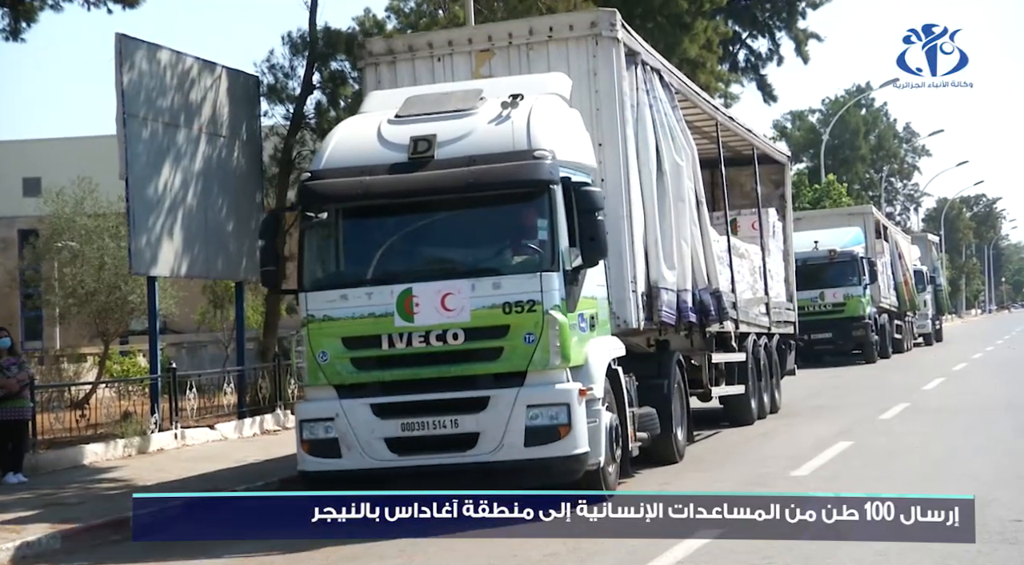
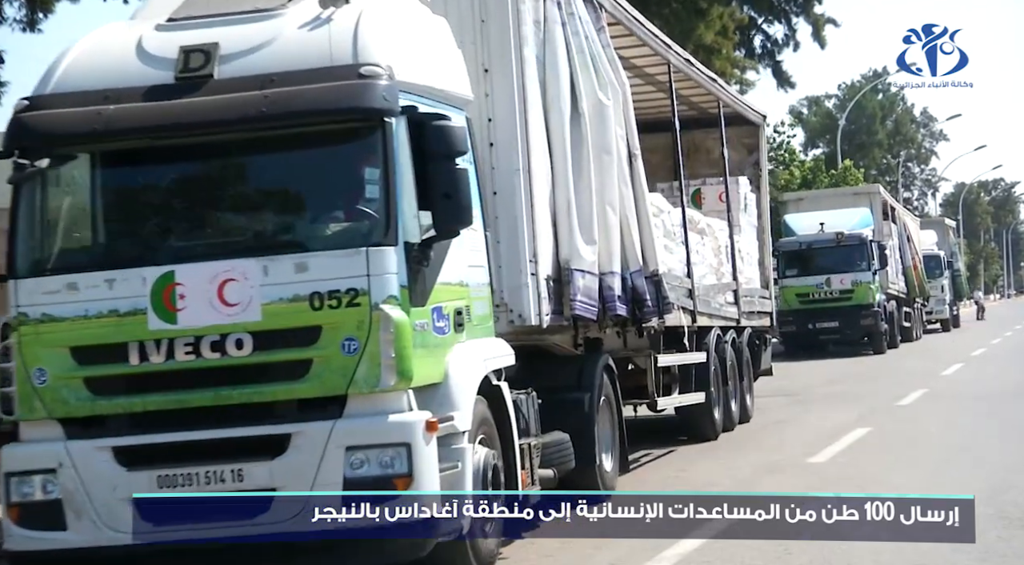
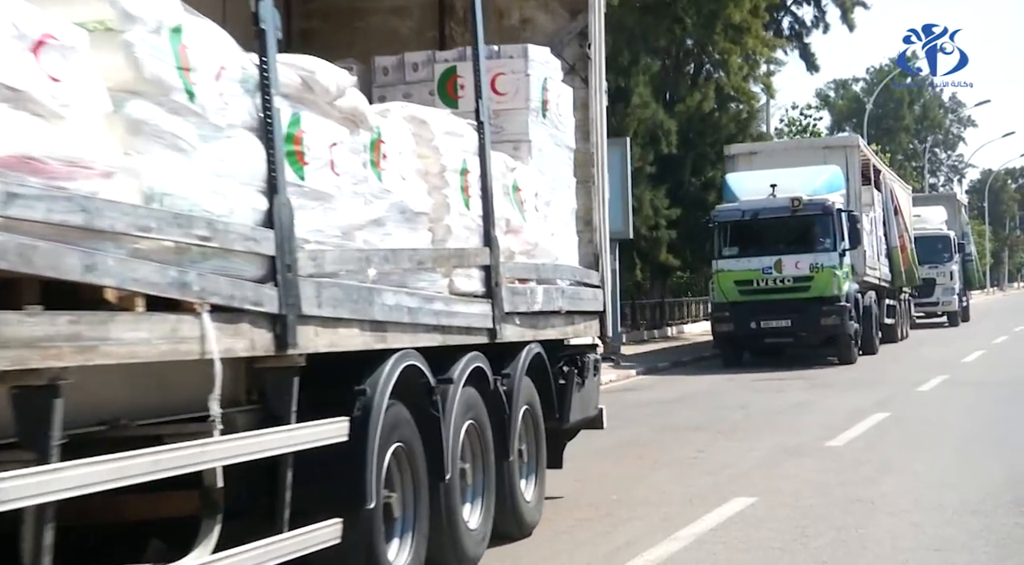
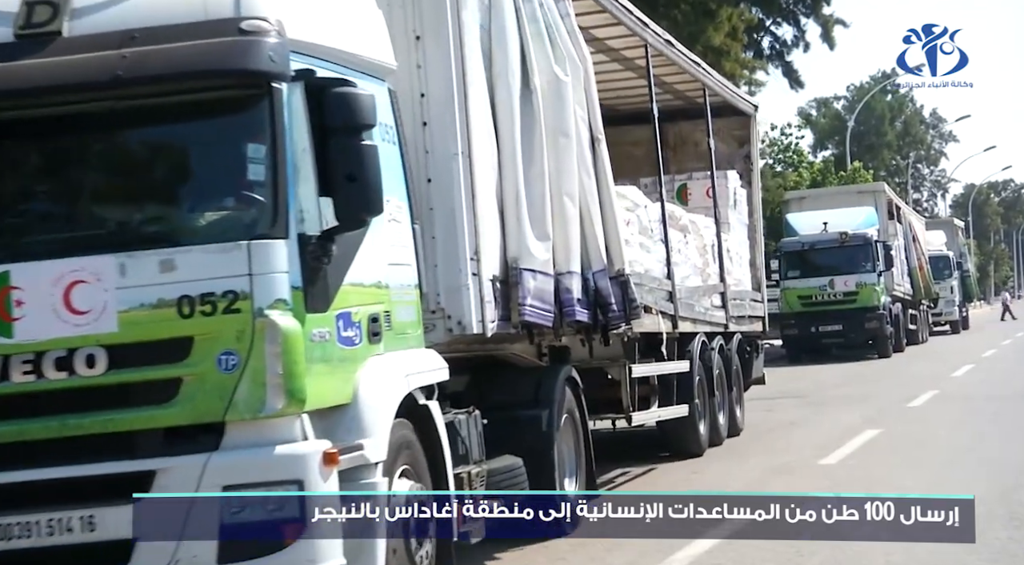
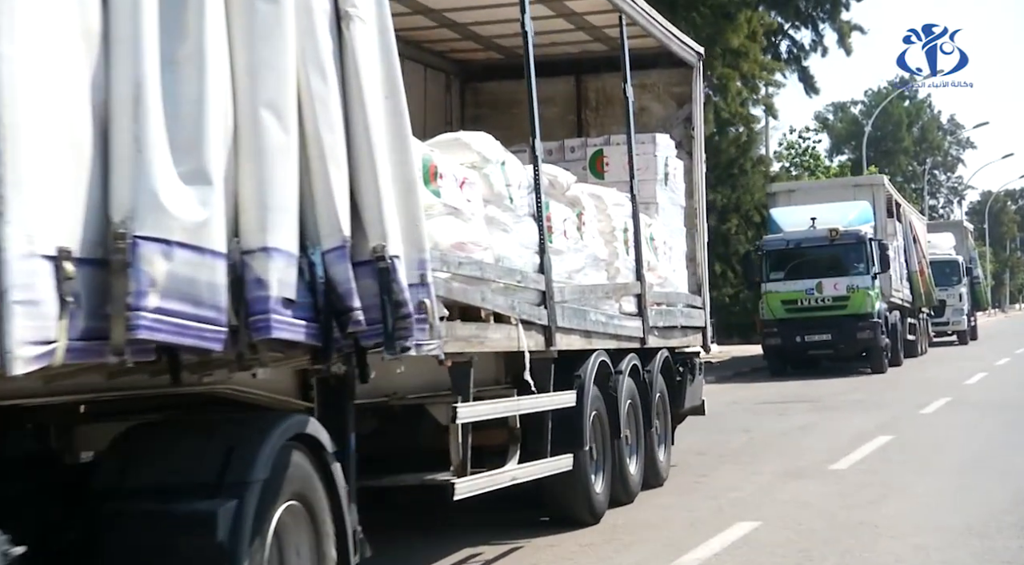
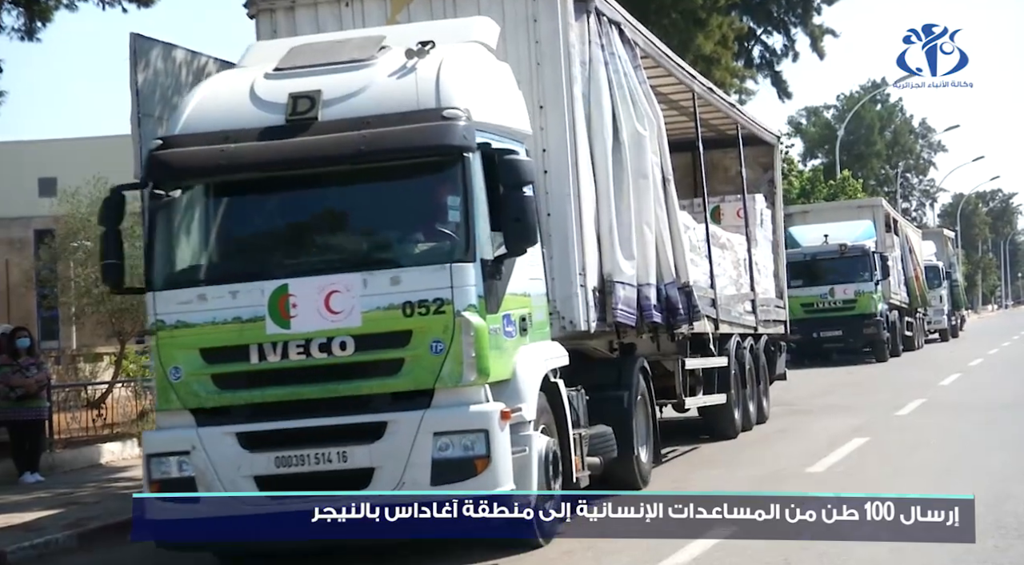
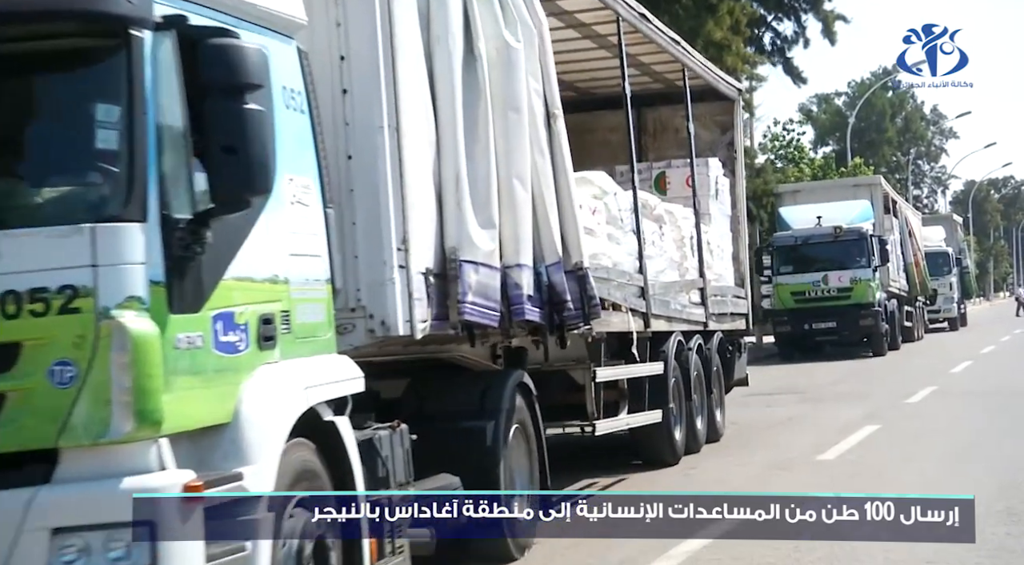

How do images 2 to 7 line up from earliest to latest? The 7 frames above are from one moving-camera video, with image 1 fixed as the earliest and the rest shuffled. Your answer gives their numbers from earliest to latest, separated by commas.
6, 2, 4, 7, 5, 3
